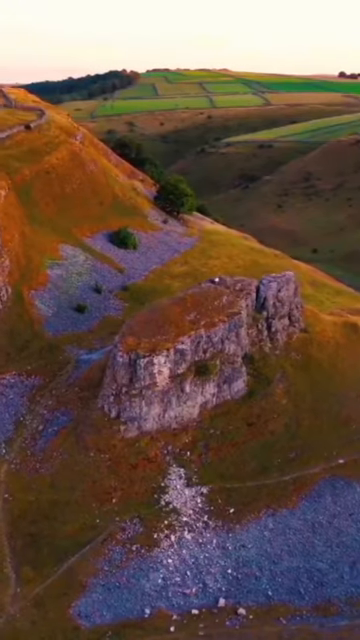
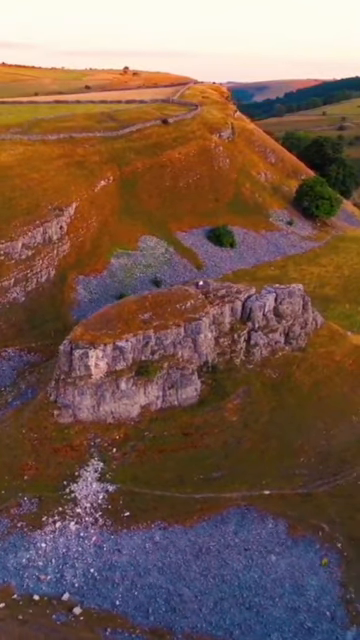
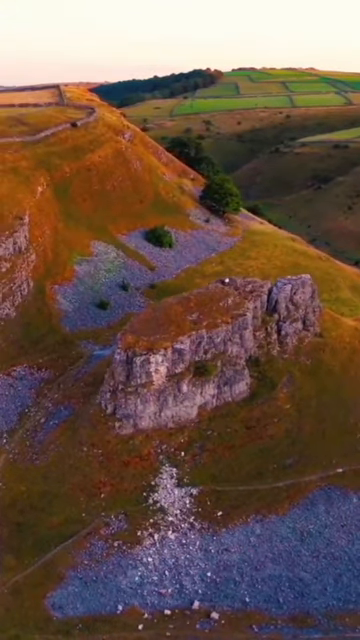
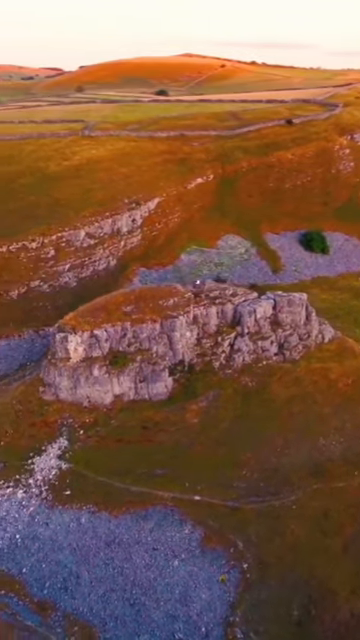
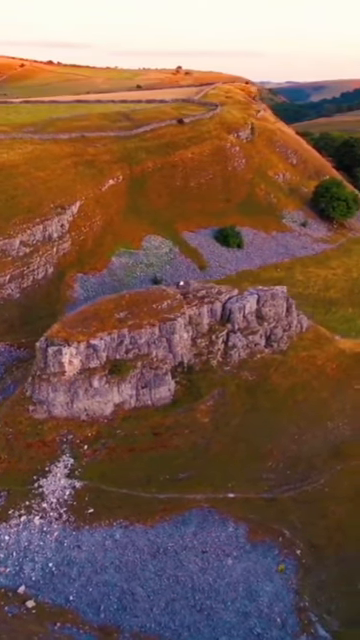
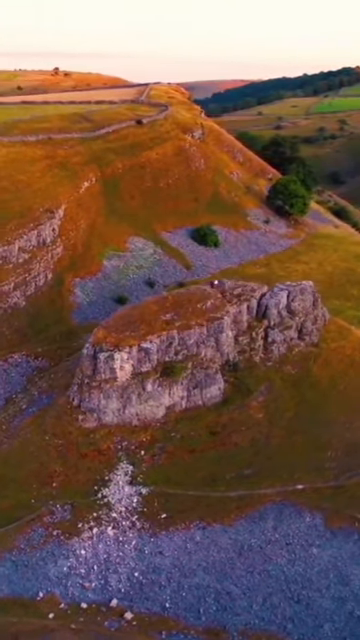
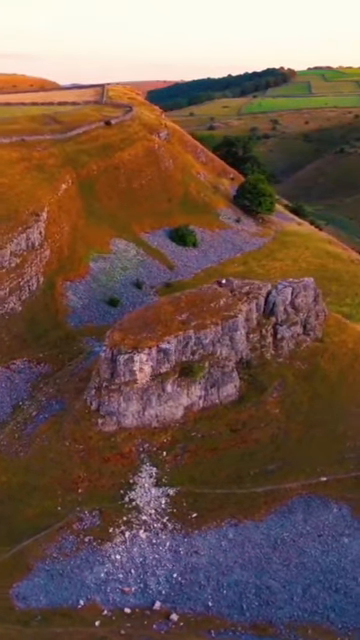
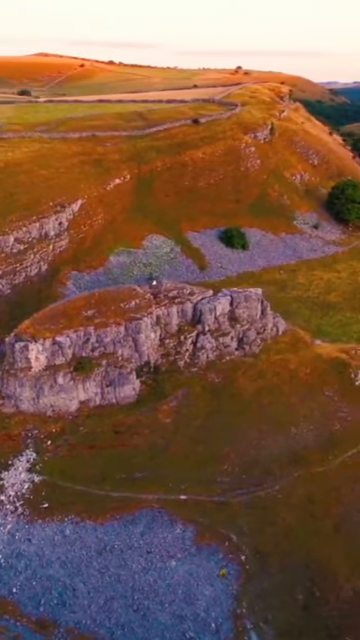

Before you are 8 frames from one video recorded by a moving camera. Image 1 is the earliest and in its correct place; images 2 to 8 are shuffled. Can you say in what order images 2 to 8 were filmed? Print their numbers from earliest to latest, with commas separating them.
3, 7, 6, 2, 5, 8, 4
